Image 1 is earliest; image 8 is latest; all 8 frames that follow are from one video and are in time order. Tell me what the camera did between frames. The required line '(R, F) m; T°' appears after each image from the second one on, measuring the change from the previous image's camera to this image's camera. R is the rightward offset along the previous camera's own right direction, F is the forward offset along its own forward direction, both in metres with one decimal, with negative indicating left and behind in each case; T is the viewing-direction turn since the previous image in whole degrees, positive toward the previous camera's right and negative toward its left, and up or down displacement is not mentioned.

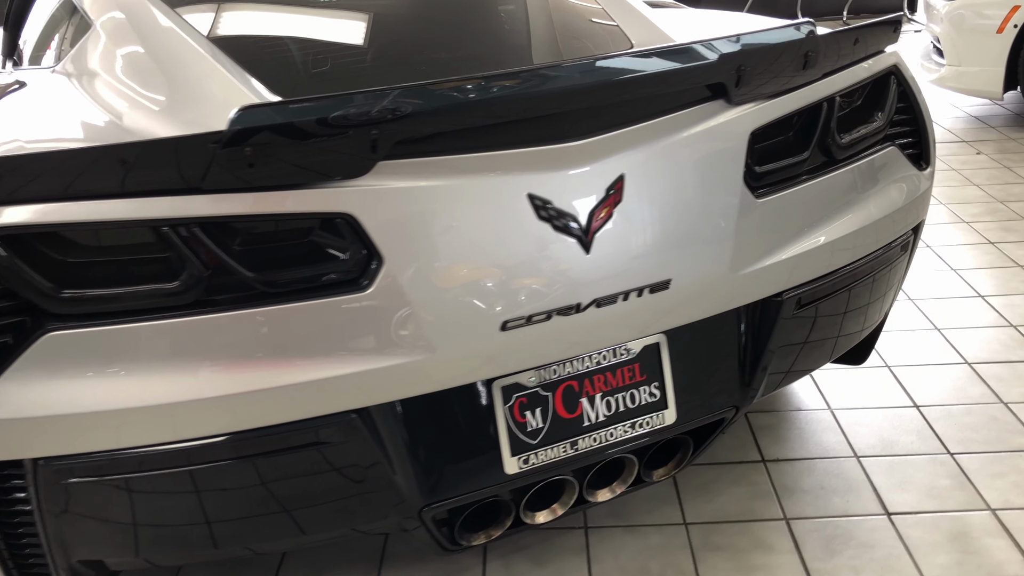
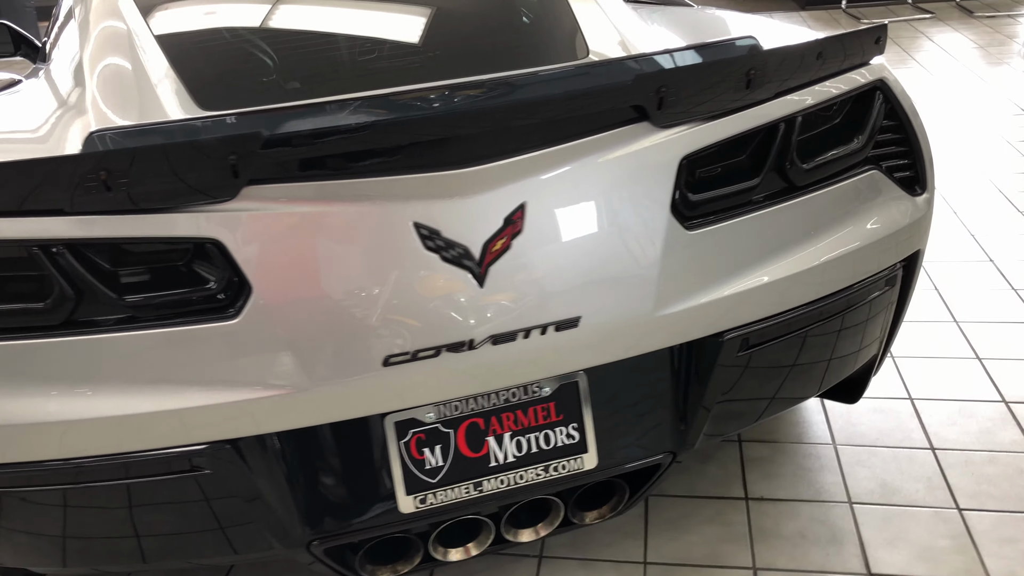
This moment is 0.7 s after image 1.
(+0.3, +0.1) m; -7°
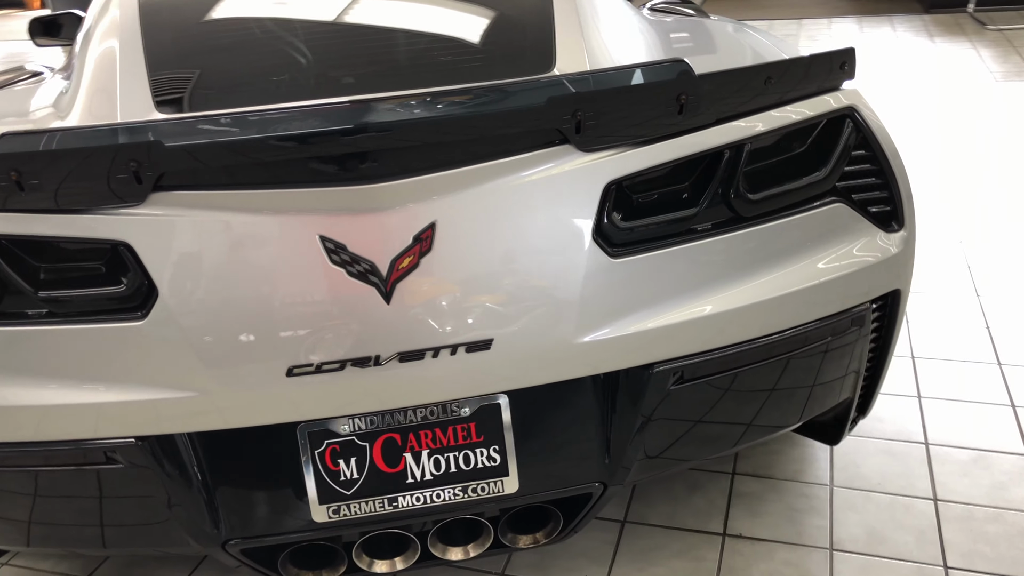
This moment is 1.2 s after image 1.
(+0.3, 0.0) m; -7°
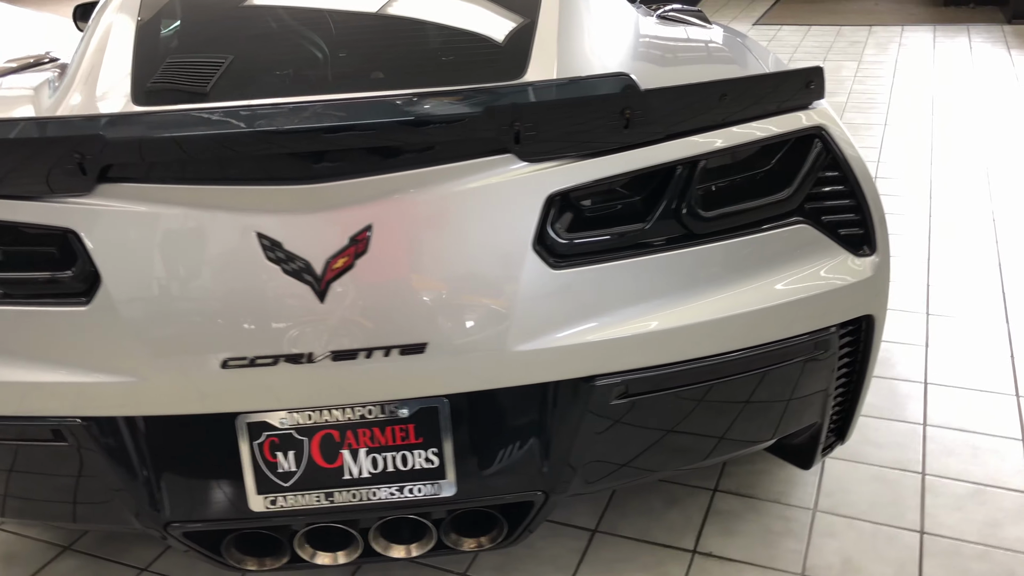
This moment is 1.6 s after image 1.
(+0.2, 0.0) m; -5°
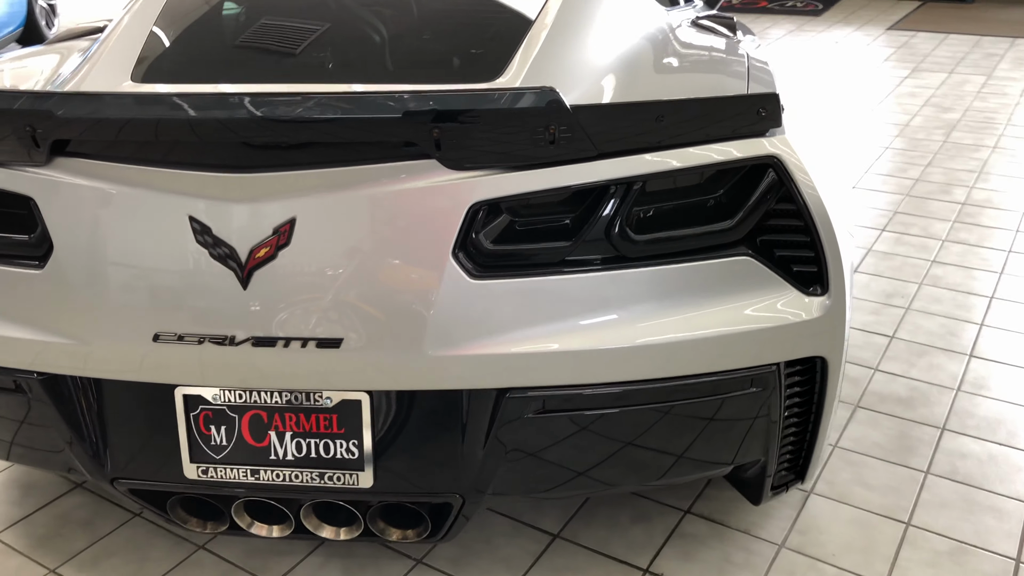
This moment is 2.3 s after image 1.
(+0.3, 0.0) m; -8°
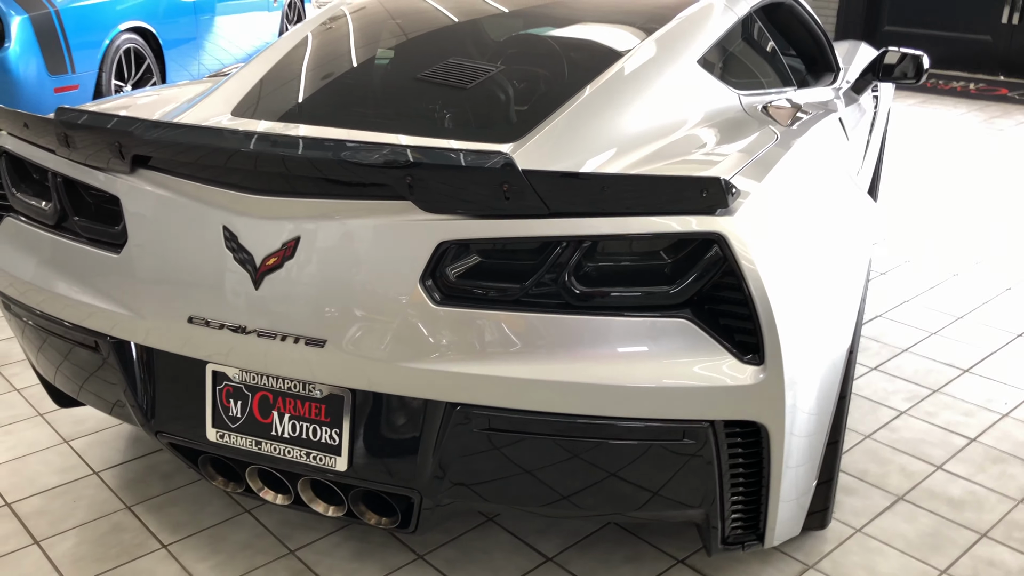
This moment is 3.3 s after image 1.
(+0.4, -0.1) m; -13°
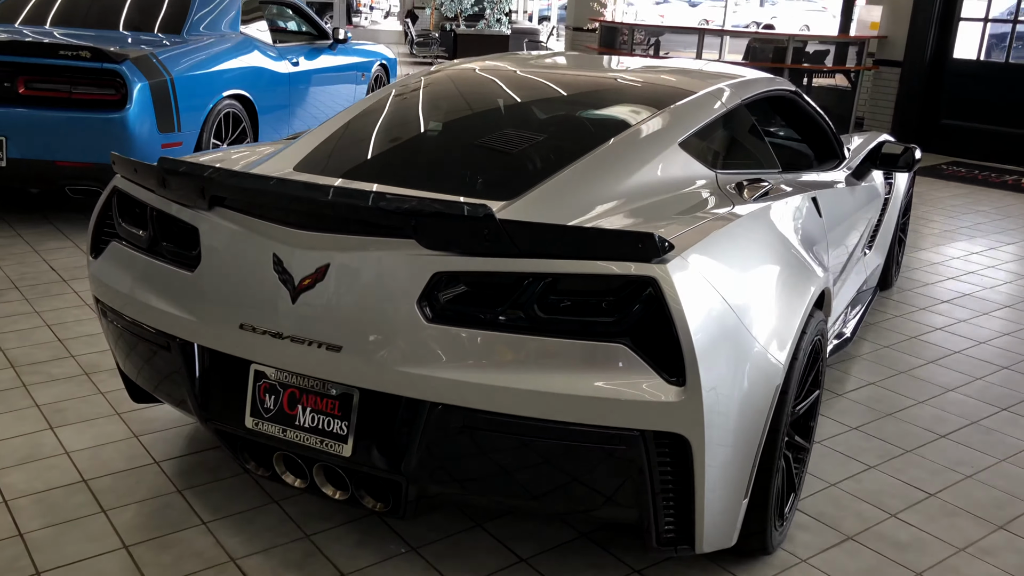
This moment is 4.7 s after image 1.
(+0.2, -0.4) m; -5°
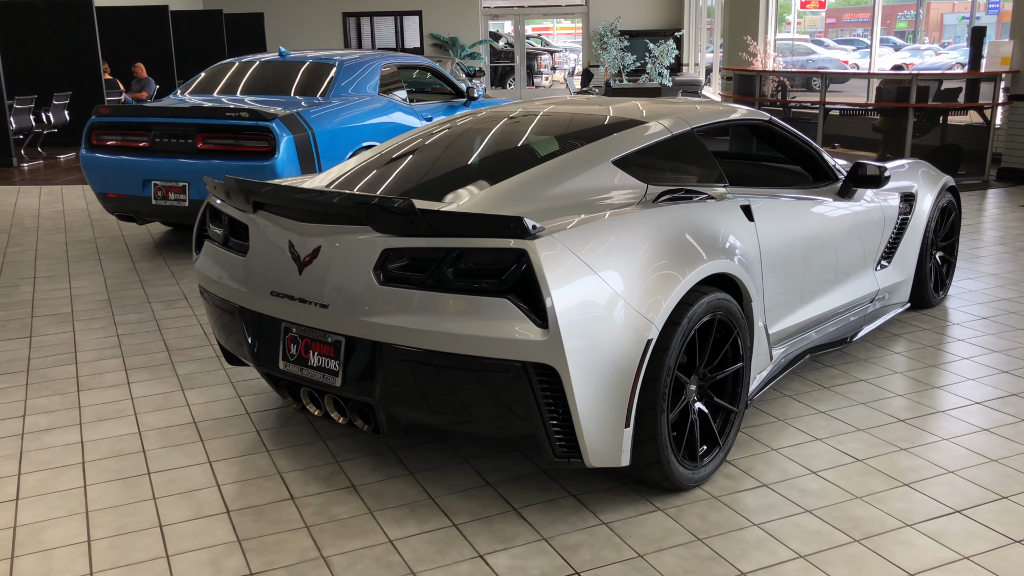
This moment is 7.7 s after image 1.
(+0.7, -0.6) m; -12°
